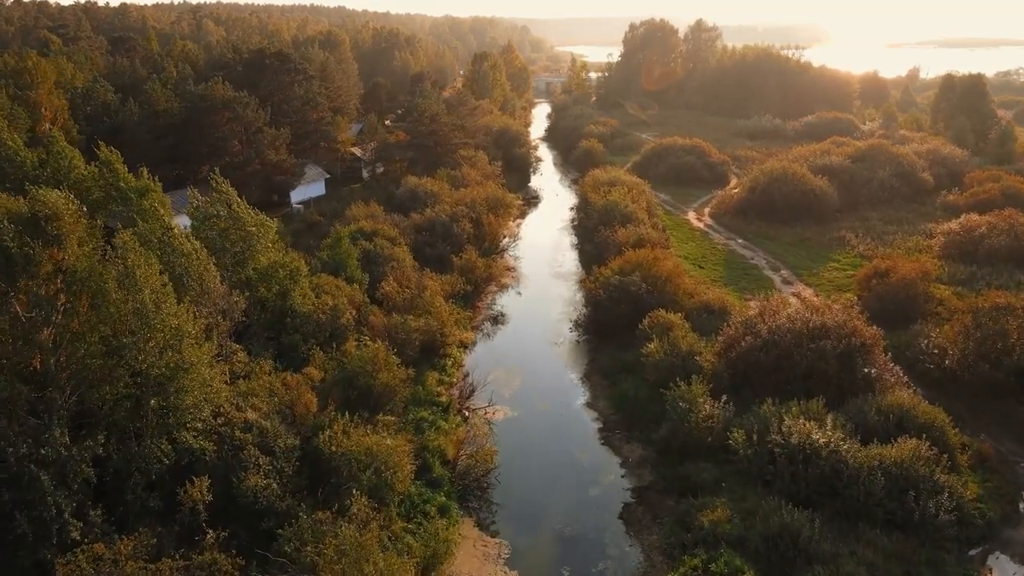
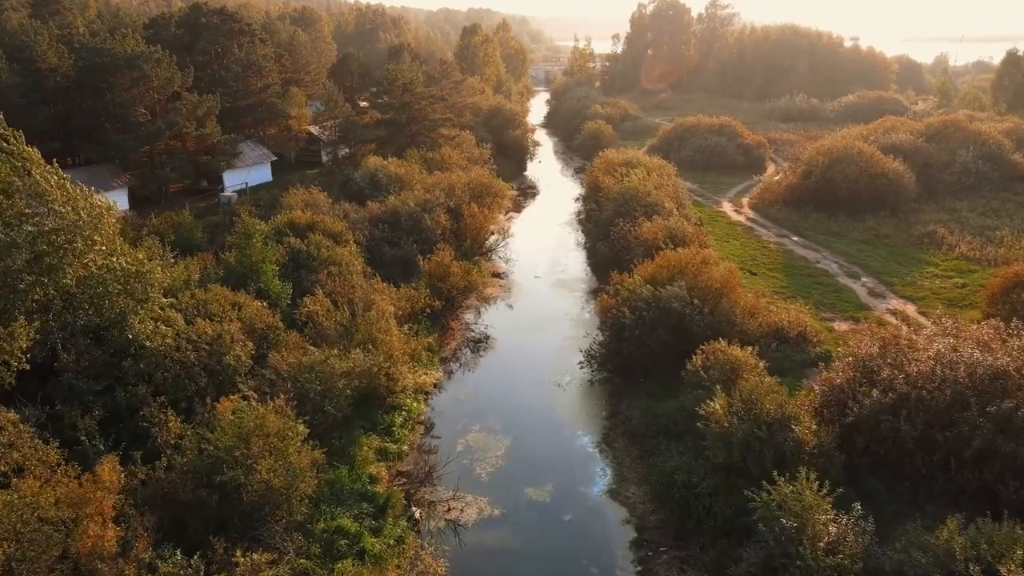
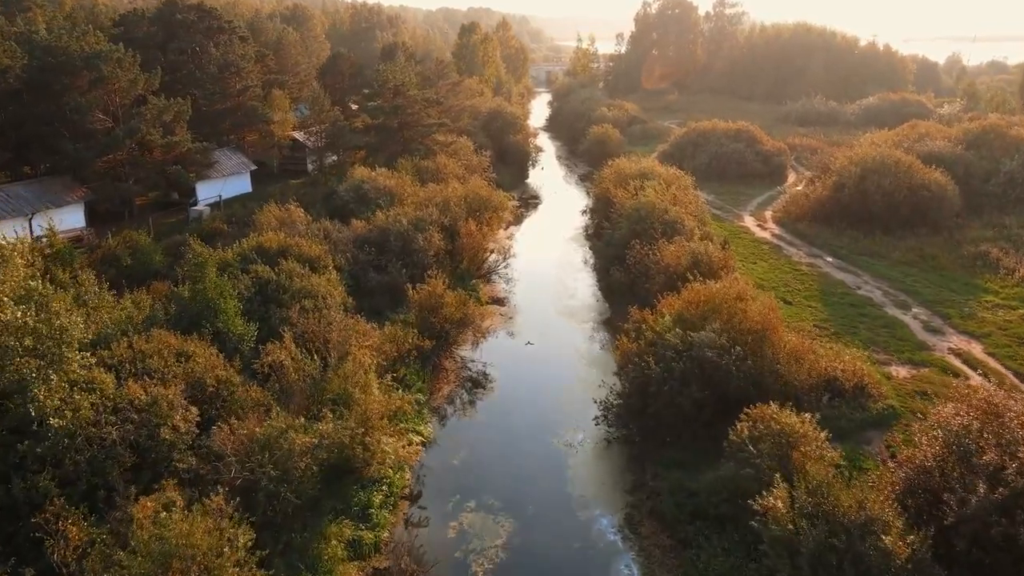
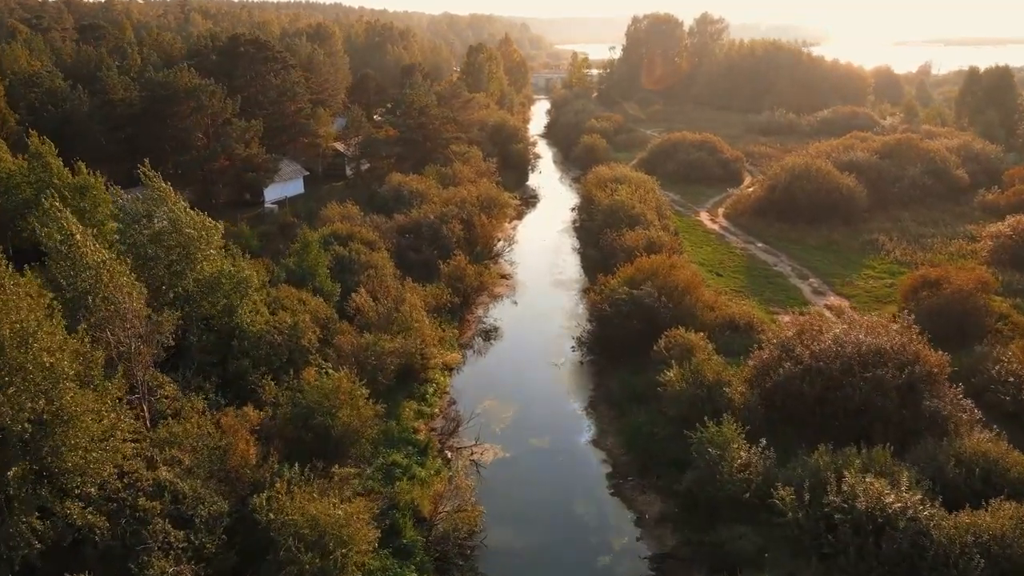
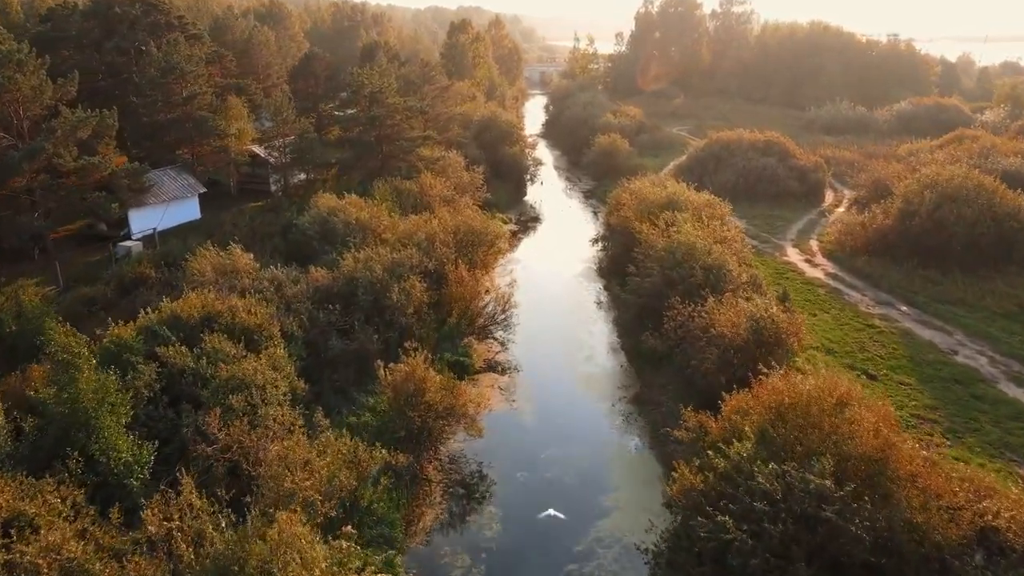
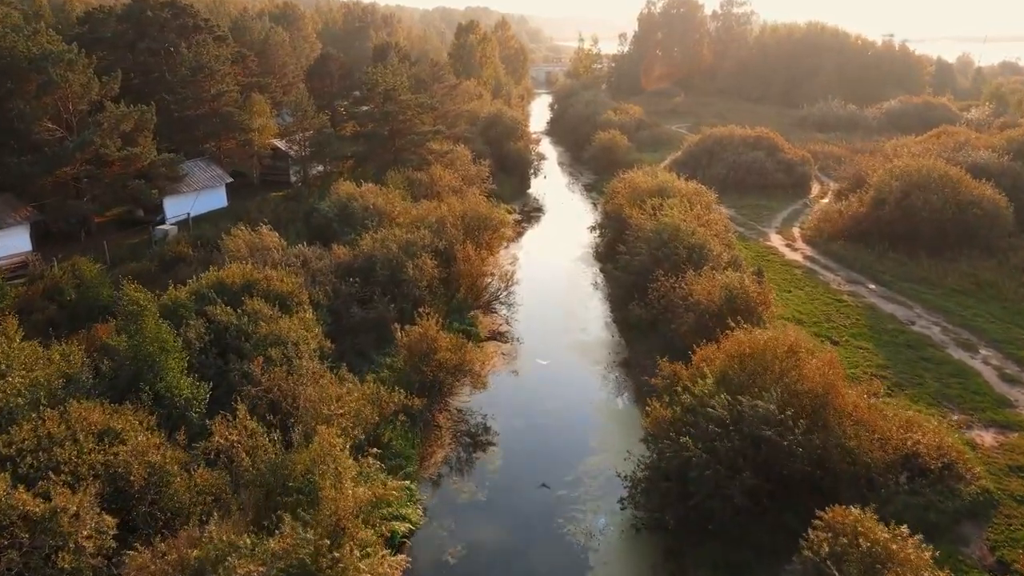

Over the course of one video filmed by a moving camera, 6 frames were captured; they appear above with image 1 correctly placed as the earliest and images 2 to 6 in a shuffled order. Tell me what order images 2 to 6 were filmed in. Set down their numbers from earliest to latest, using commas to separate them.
4, 2, 3, 6, 5
